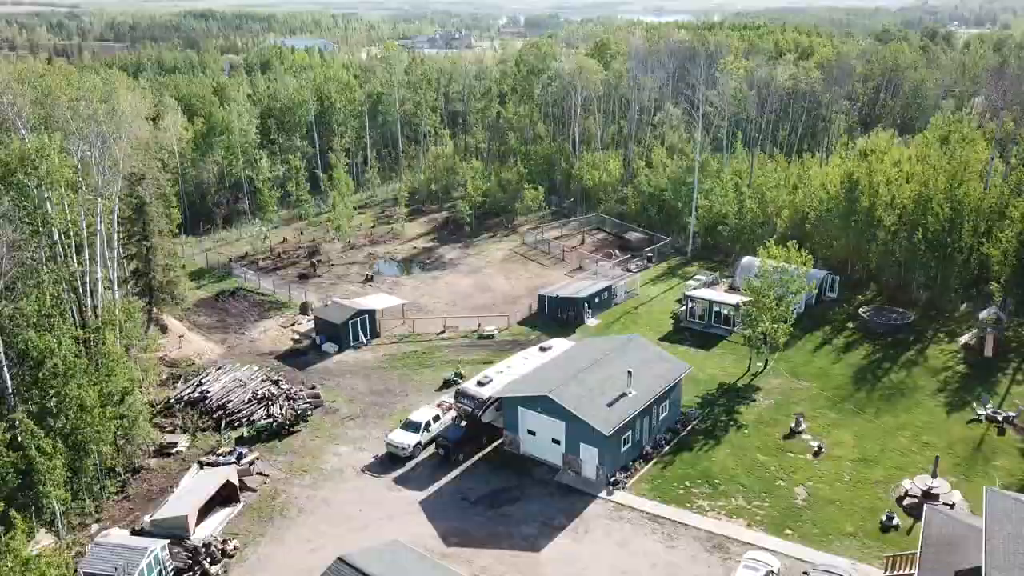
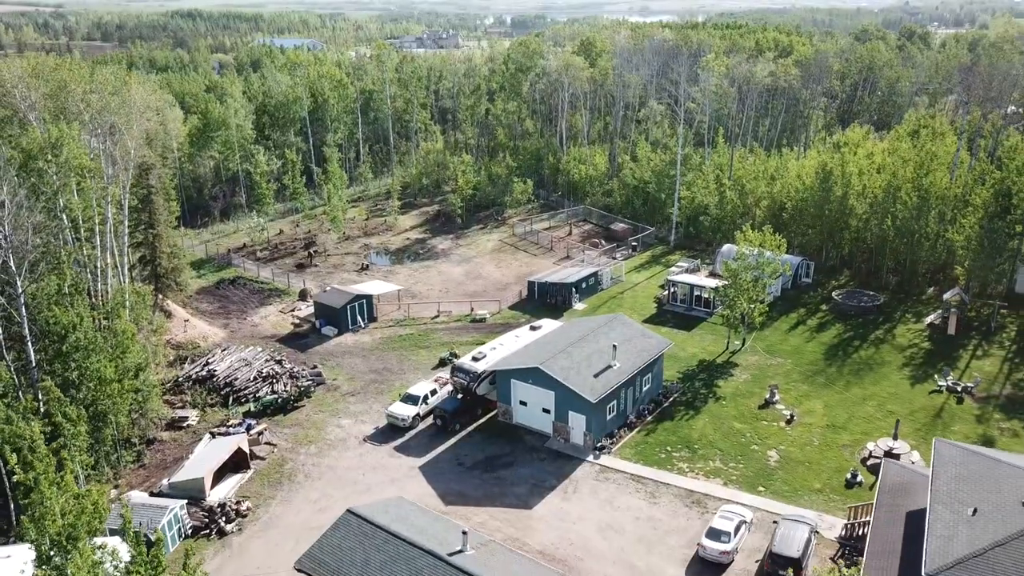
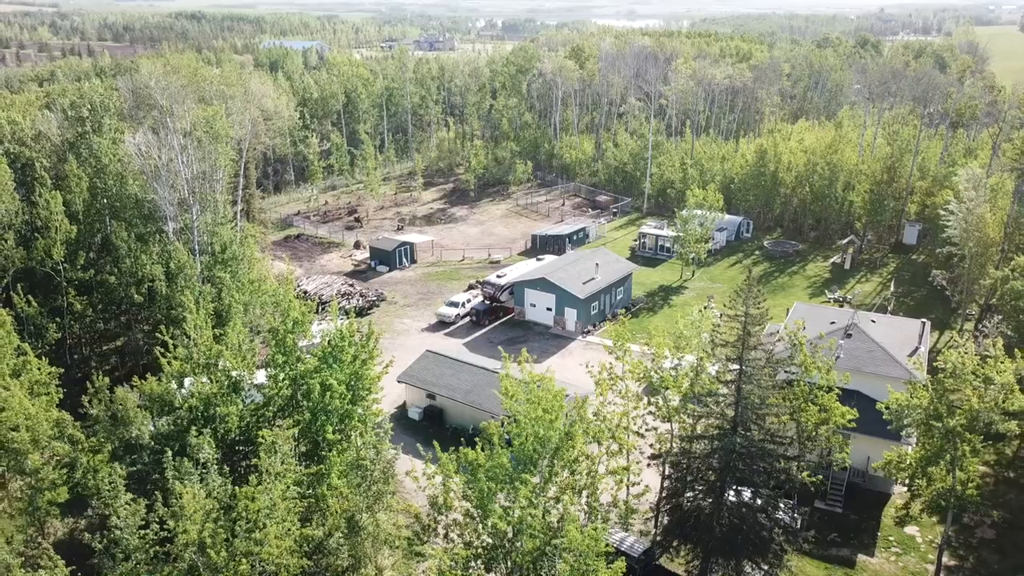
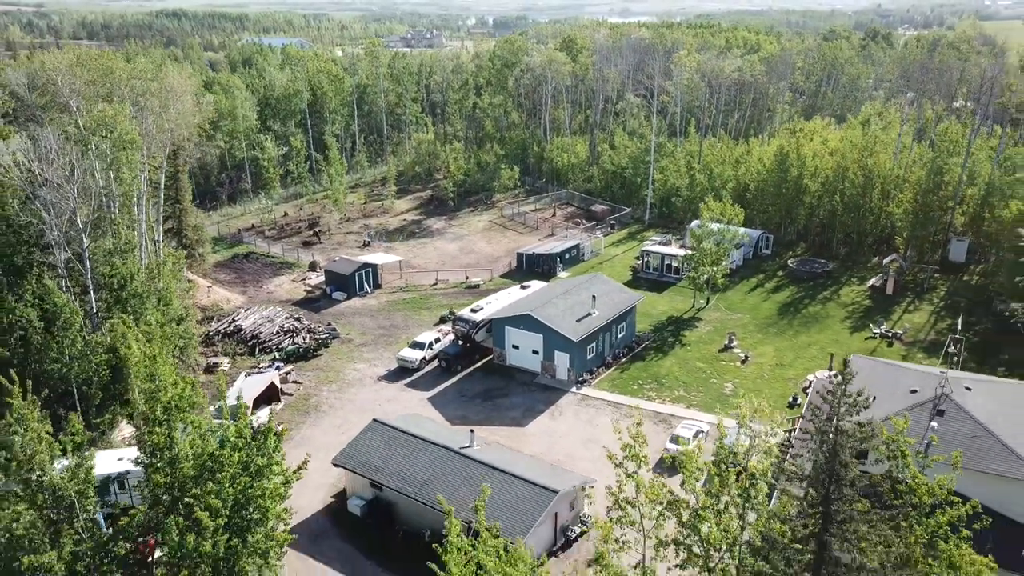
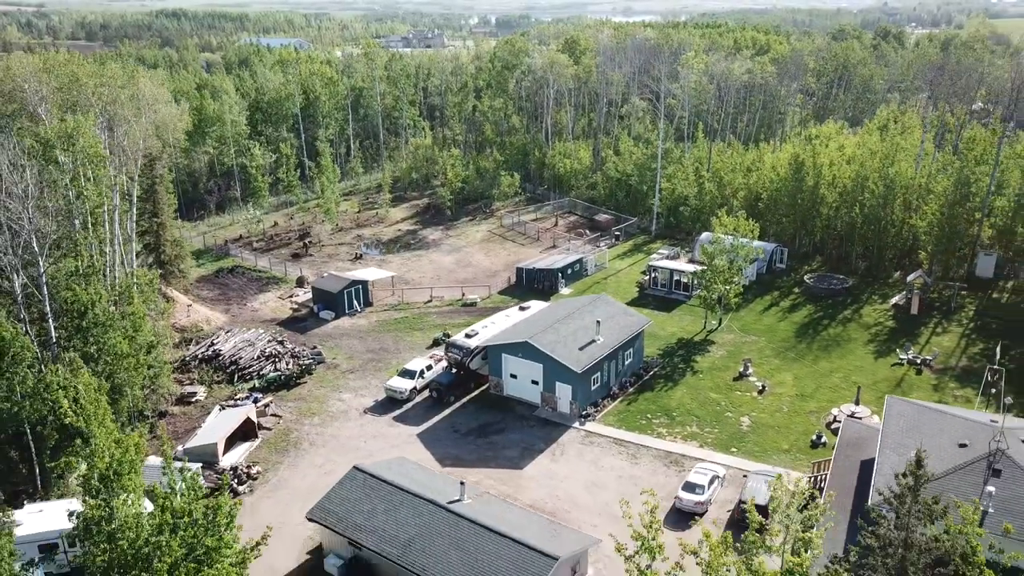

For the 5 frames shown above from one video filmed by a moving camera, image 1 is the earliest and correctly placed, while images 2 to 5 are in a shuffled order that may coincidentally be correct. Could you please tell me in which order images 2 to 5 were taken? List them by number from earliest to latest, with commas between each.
2, 5, 4, 3
